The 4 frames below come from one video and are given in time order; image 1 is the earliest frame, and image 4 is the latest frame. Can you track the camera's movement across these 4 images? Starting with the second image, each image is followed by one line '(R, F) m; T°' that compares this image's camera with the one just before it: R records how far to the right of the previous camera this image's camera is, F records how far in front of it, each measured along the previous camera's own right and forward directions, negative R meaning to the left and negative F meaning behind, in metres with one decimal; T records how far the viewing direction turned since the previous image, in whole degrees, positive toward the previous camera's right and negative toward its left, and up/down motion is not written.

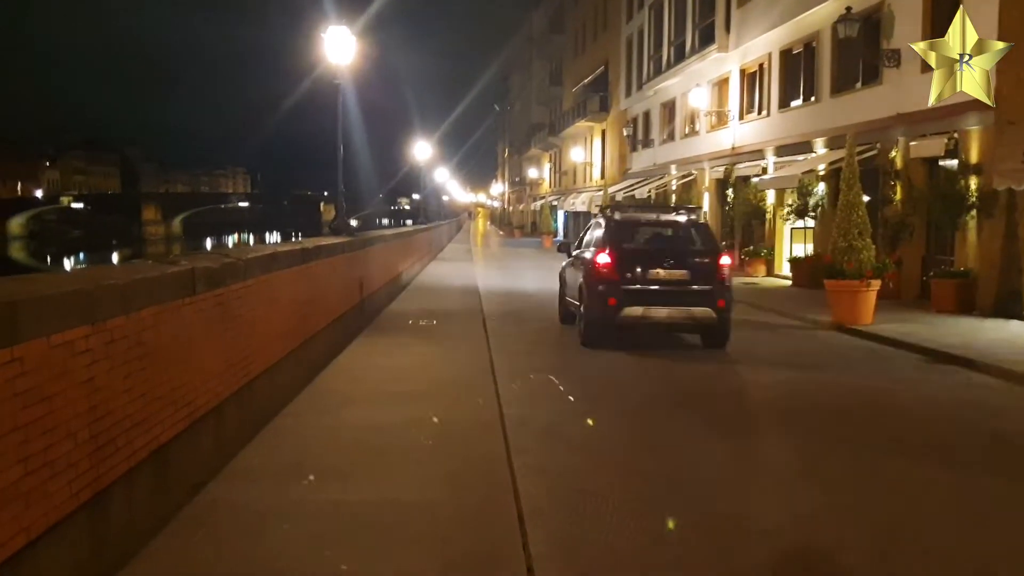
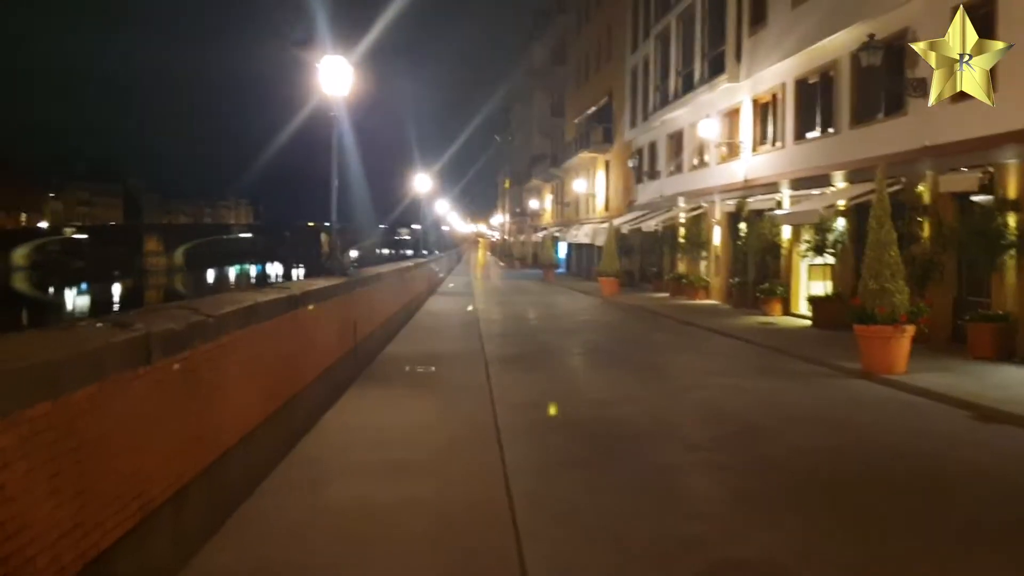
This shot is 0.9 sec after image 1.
(-0.1, +1.1) m; 0°
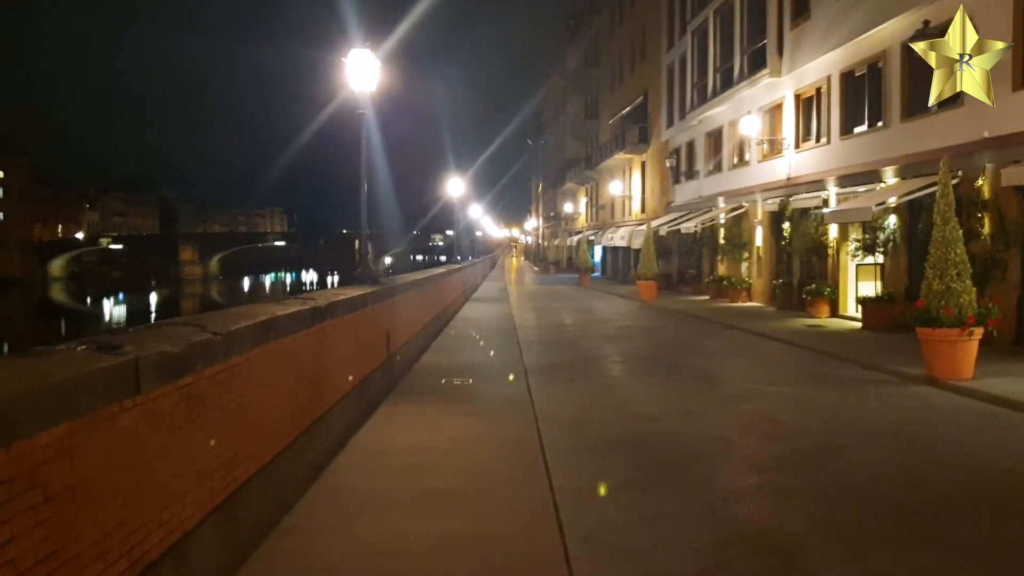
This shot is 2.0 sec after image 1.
(-0.1, +0.7) m; -2°
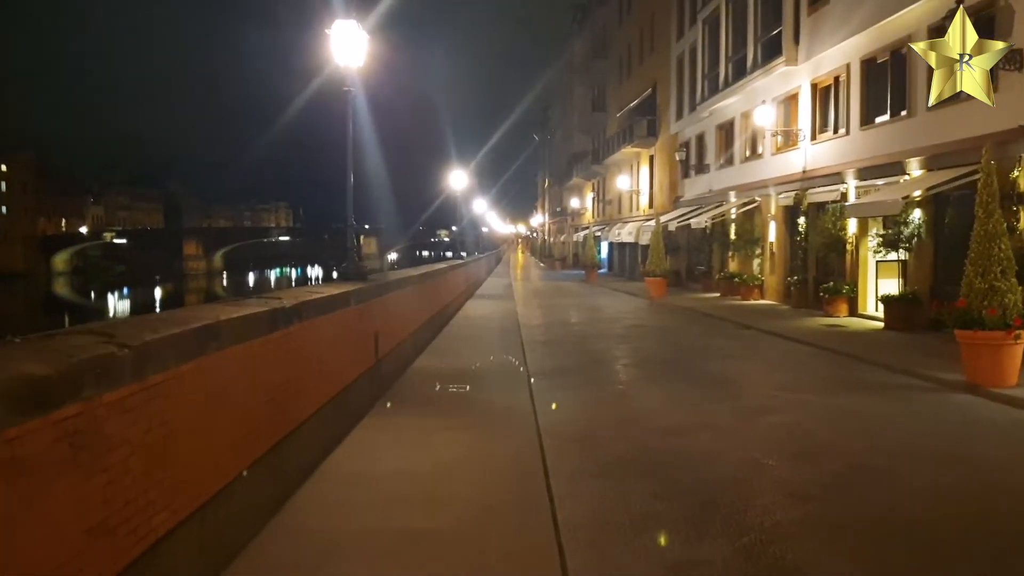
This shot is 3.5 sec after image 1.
(+0.1, +1.1) m; 0°
